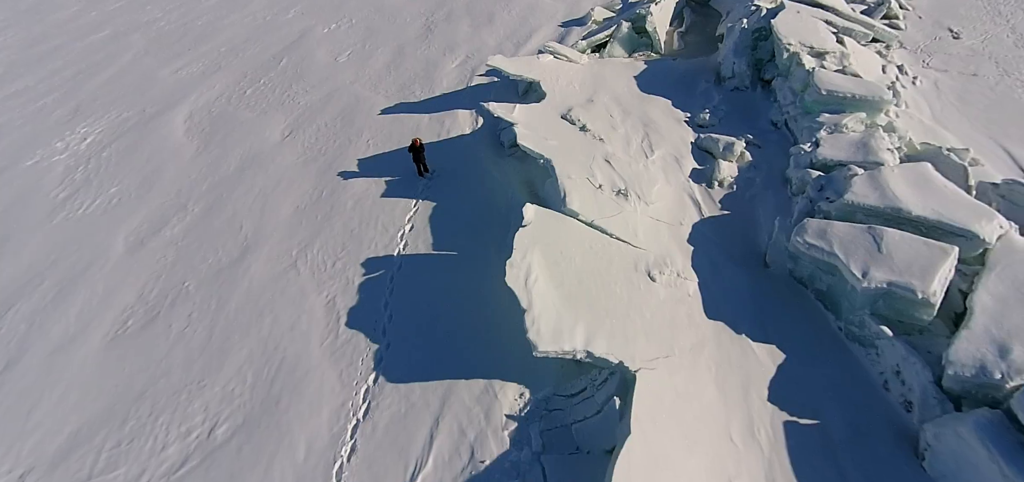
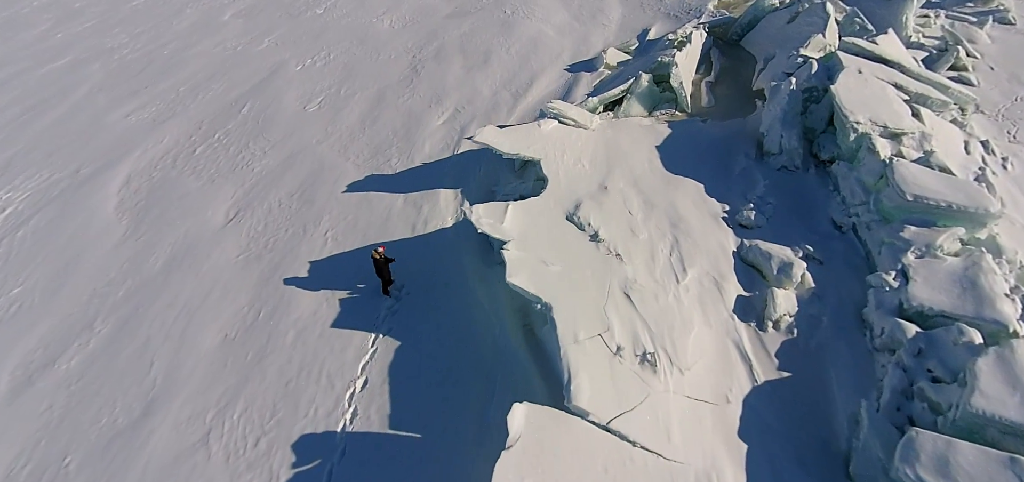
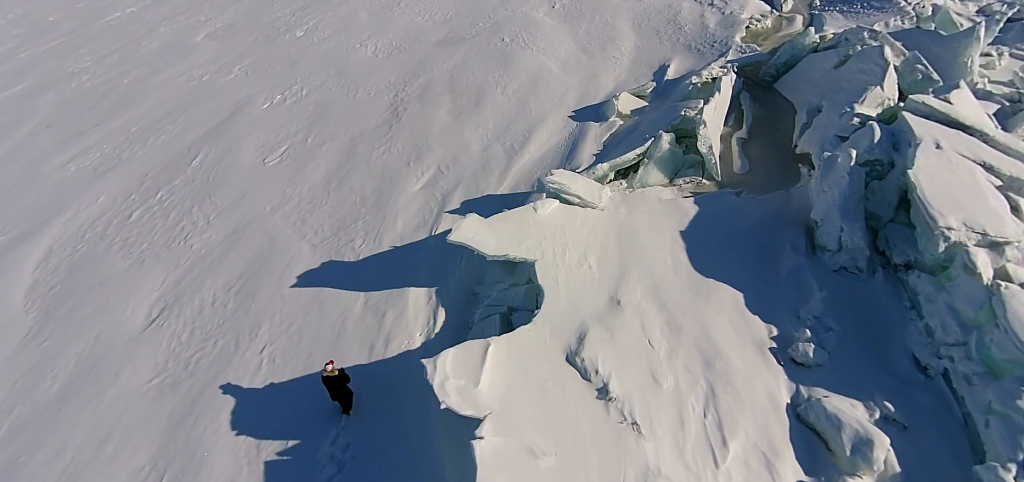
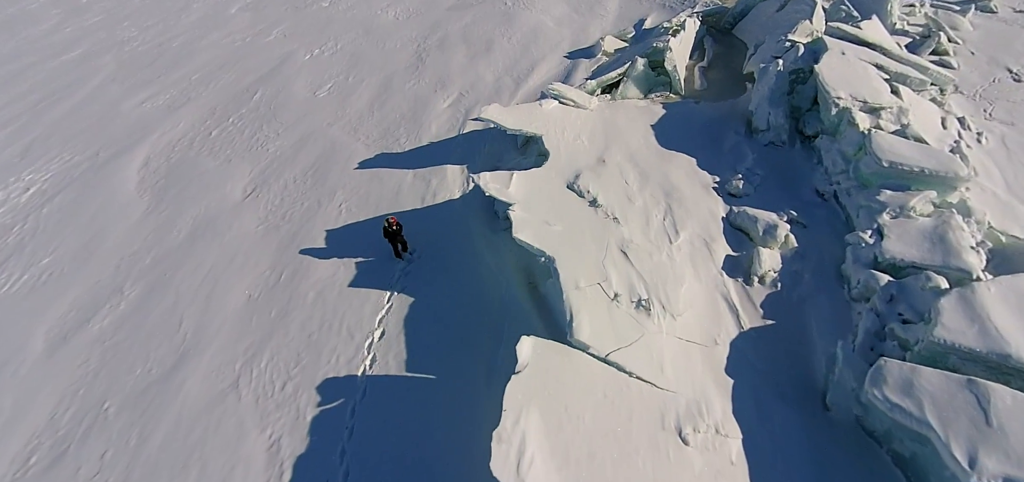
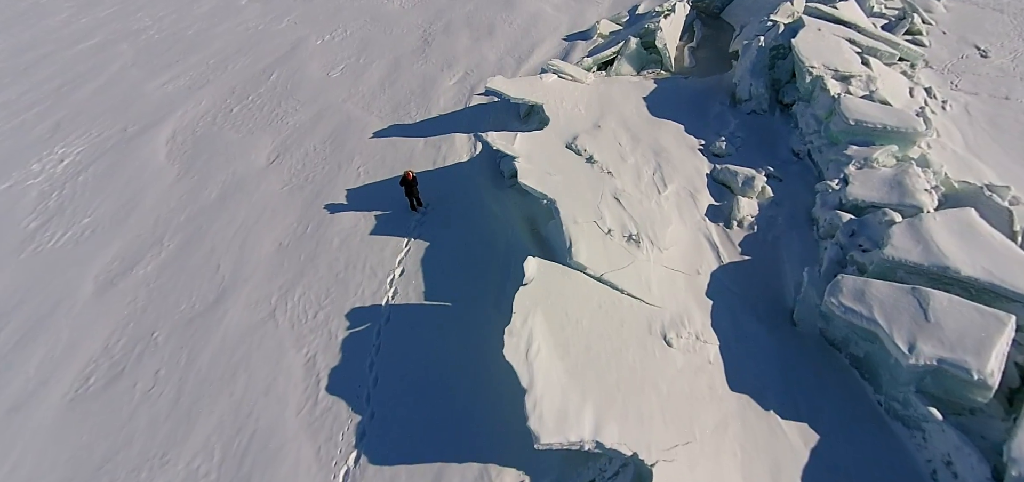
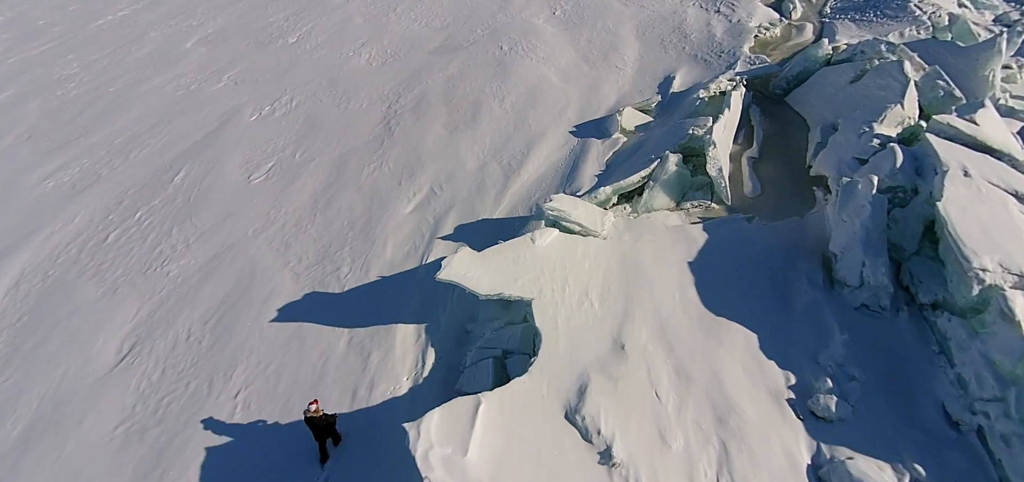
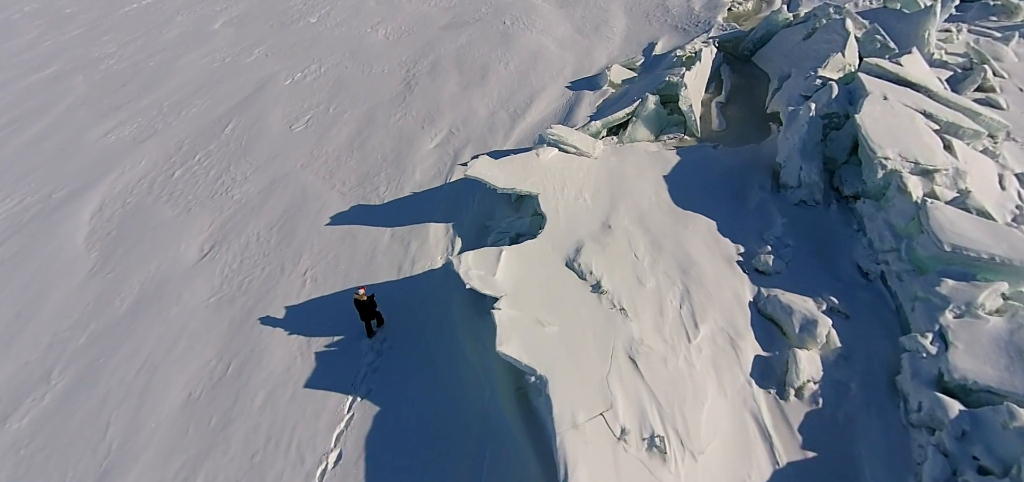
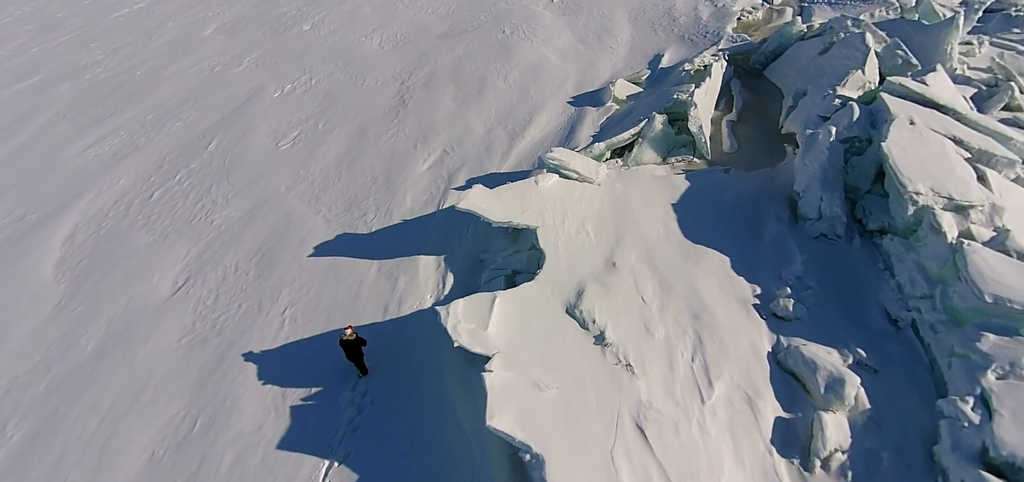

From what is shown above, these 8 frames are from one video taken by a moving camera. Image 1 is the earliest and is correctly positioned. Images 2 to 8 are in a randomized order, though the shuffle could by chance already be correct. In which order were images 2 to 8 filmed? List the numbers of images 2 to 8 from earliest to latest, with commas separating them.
5, 4, 2, 7, 8, 3, 6
